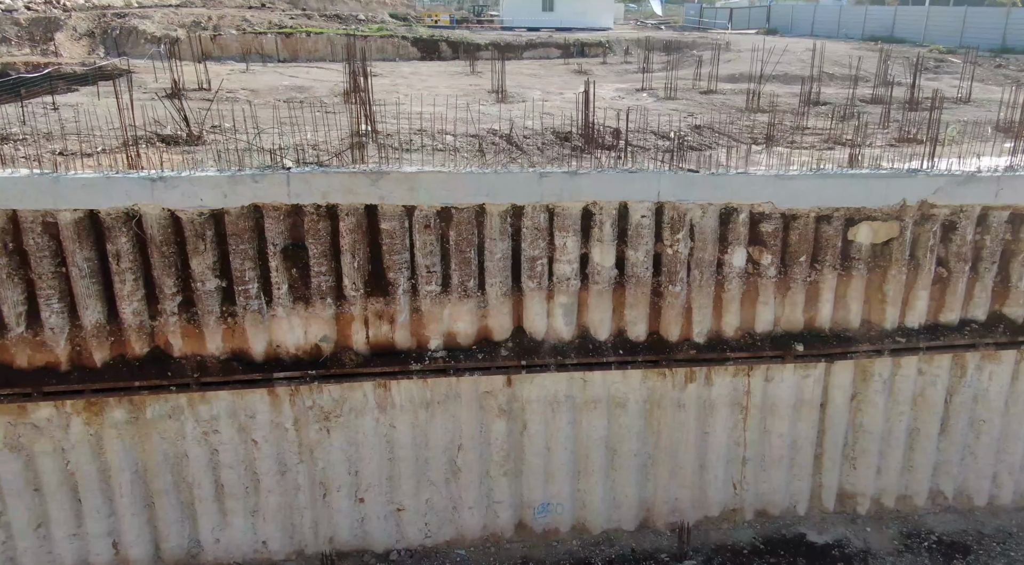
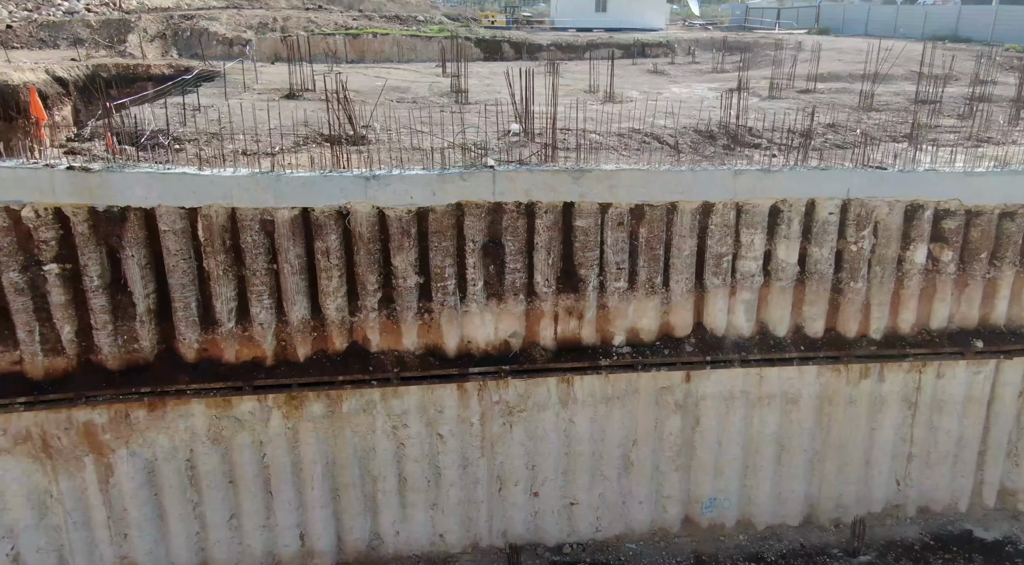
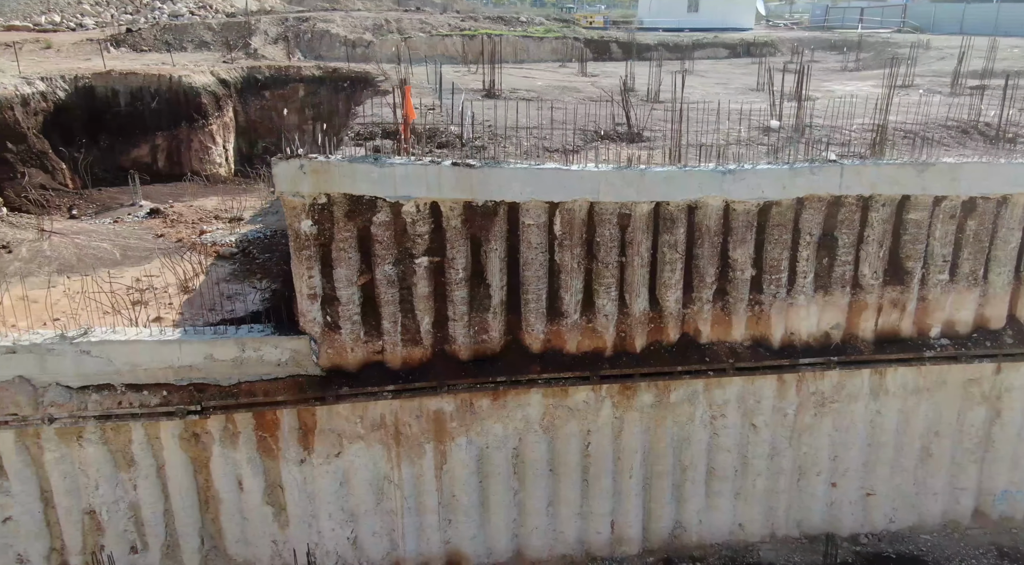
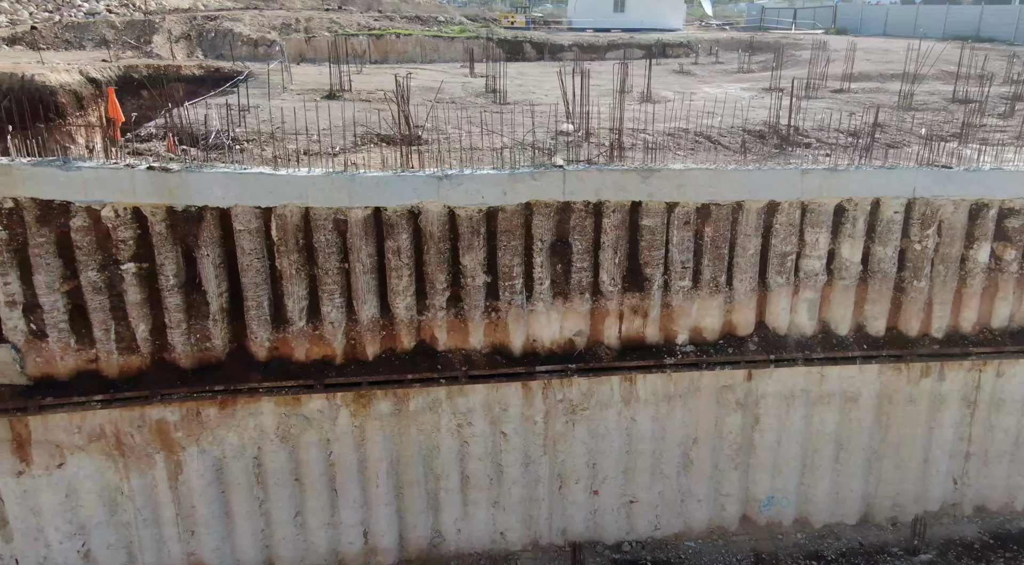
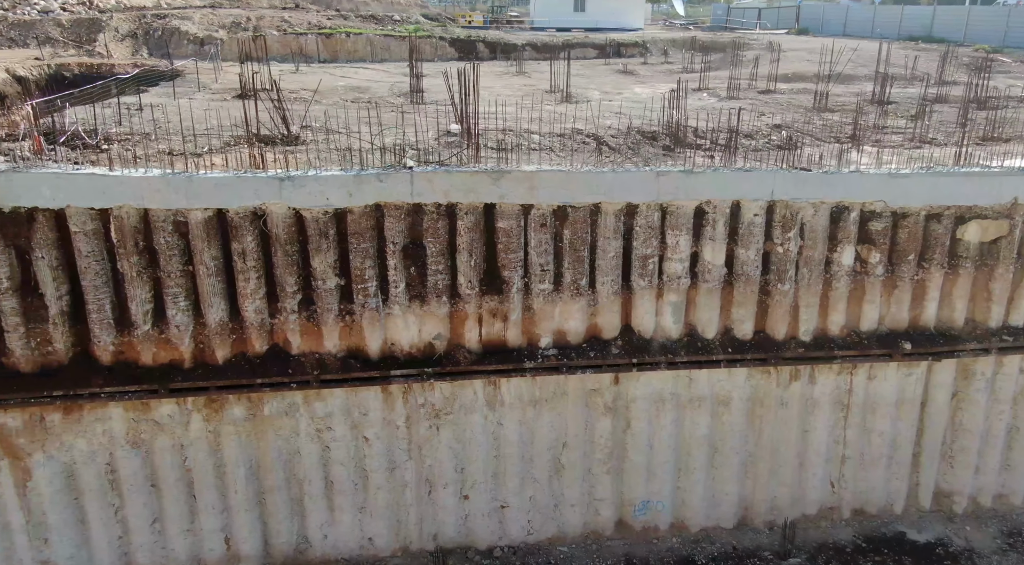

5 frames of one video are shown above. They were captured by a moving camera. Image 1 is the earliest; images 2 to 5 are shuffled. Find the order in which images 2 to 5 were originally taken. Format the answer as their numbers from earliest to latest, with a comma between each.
5, 2, 4, 3
